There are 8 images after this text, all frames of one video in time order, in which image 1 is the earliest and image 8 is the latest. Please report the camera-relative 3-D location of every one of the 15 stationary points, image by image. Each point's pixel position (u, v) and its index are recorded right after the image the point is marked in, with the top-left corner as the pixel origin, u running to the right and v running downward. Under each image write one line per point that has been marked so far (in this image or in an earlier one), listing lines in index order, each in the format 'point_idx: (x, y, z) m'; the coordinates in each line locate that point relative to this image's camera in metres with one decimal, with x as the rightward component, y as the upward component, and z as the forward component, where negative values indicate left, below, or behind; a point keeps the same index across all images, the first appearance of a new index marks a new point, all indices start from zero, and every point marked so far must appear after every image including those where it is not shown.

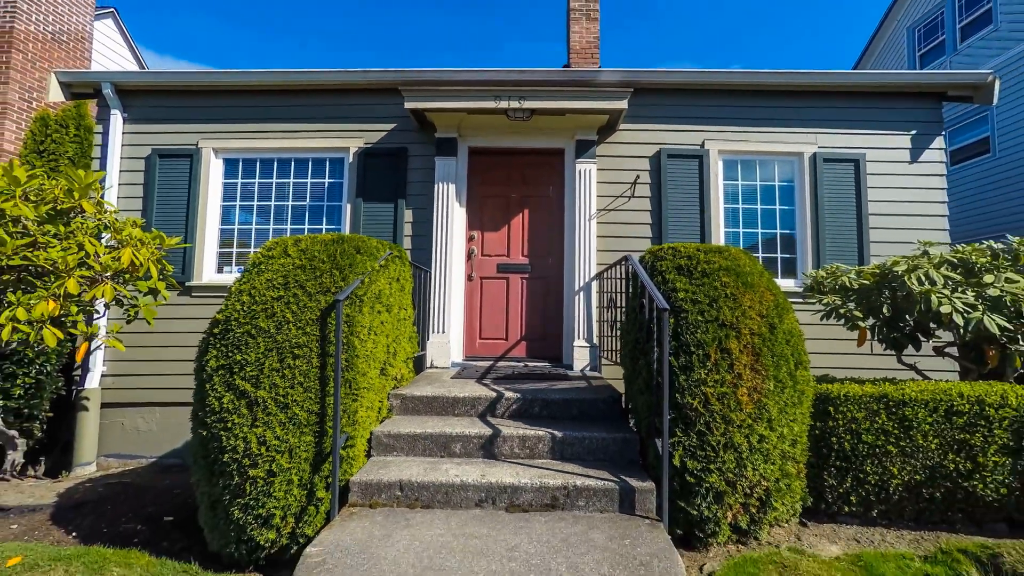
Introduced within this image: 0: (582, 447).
0: (+1.2, -2.7, +2.8) m
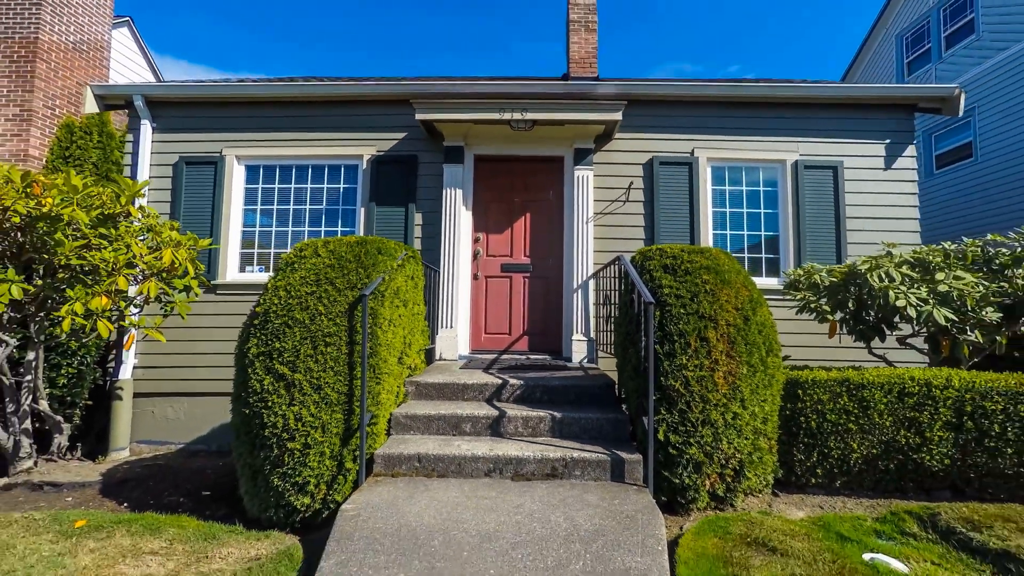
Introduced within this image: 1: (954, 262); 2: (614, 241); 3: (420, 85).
0: (+1.3, -2.6, +3.2) m
1: (+9.4, +0.5, +3.6) m
2: (+3.0, +1.3, +4.8) m
3: (-2.7, +5.9, +4.8) m
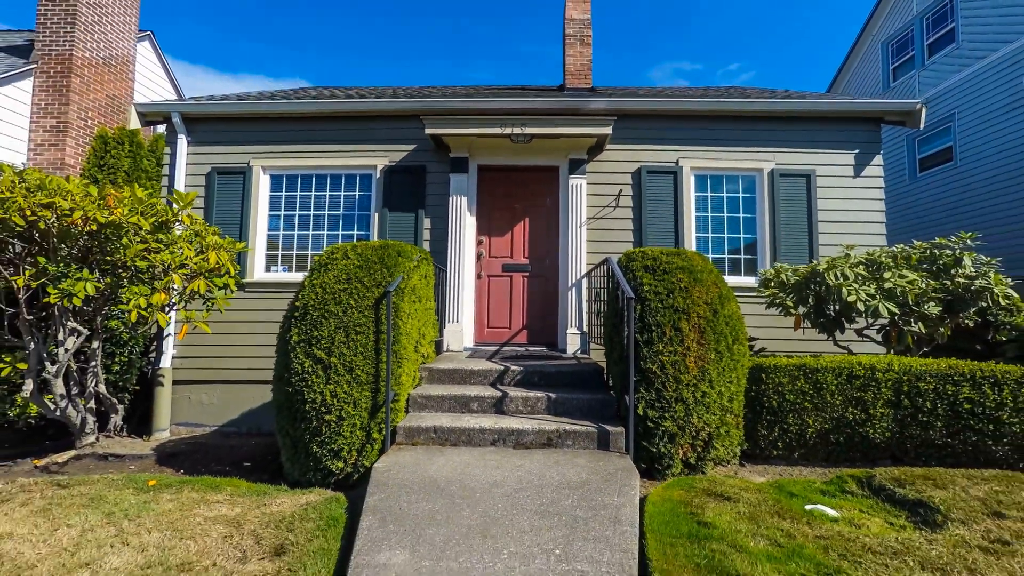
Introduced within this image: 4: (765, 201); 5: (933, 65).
0: (+1.3, -2.6, +3.7) m
1: (+9.5, +0.6, +4.0) m
2: (+3.0, +1.4, +5.2) m
3: (-2.7, +6.0, +5.3) m
4: (+8.2, +2.8, +5.3) m
5: (+24.3, +12.9, +9.5) m
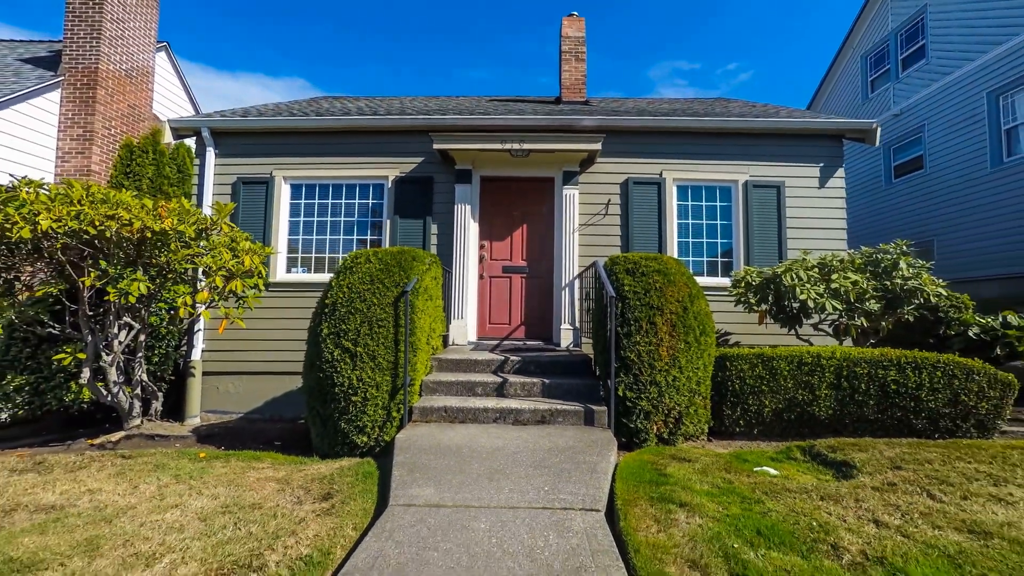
0: (+1.3, -2.6, +4.3) m
1: (+9.4, +0.6, +4.7) m
2: (+3.0, +1.4, +5.8) m
3: (-2.7, +6.0, +5.8) m
4: (+8.2, +2.8, +5.9) m
5: (+24.3, +12.9, +10.2) m
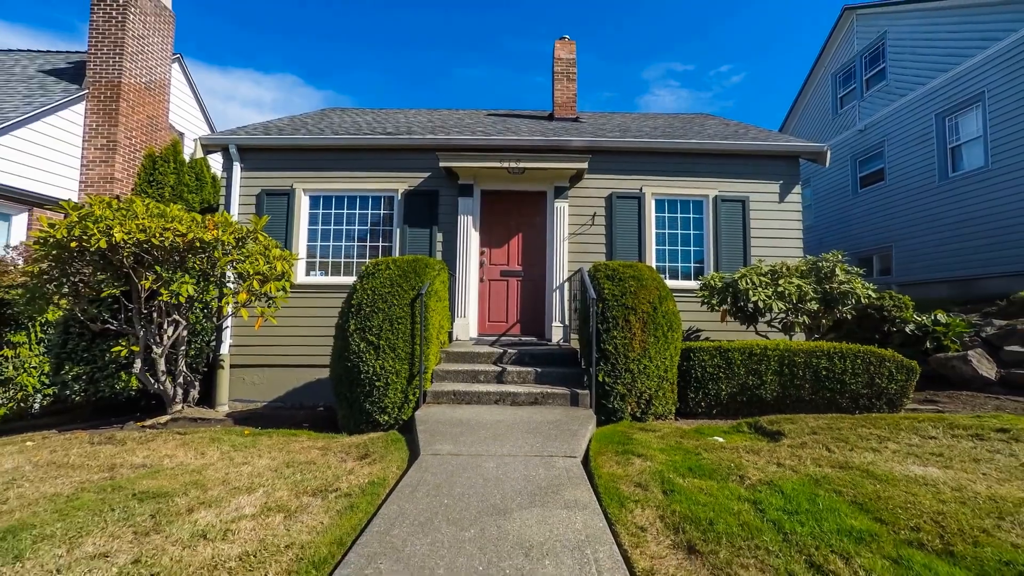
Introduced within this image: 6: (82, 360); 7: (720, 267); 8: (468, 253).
0: (+1.2, -2.7, +5.0) m
1: (+9.4, +0.5, +5.5) m
2: (+2.9, +1.3, +6.6) m
3: (-2.8, +5.9, +6.5) m
4: (+8.1, +2.7, +6.7) m
5: (+24.2, +12.9, +11.1) m
6: (-13.4, -2.2, +5.1) m
7: (+8.4, +0.8, +6.6) m
8: (-1.7, +1.4, +6.5) m
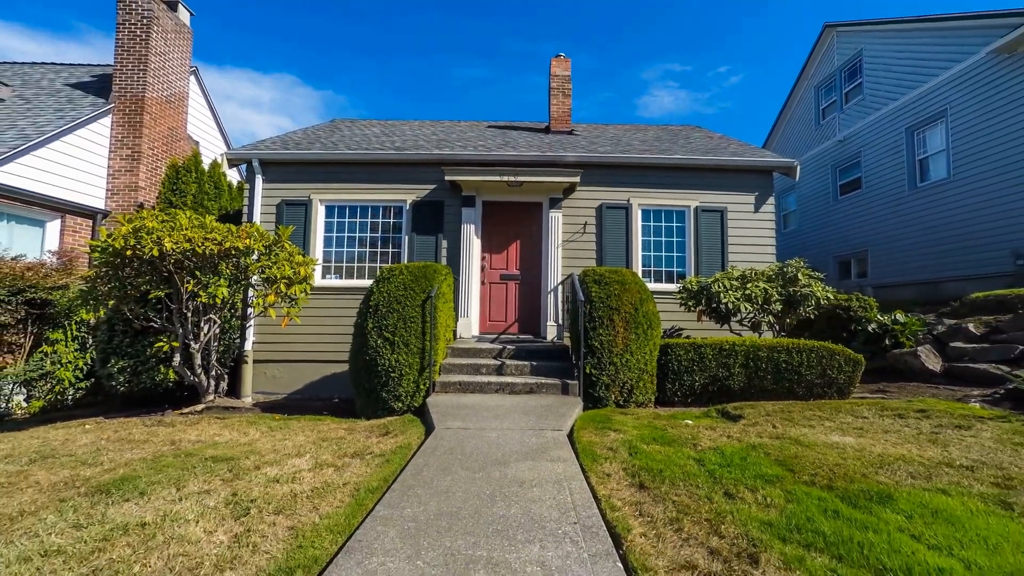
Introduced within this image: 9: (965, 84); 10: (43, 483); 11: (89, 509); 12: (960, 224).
0: (+1.2, -2.8, +5.7) m
1: (+9.3, +0.4, +6.2) m
2: (+2.8, +1.3, +7.3) m
3: (-2.8, +5.8, +7.1) m
4: (+8.1, +2.6, +7.4) m
5: (+24.1, +12.8, +11.8) m
6: (-13.5, -2.3, +5.7) m
7: (+8.3, +0.7, +7.3) m
8: (-1.8, +1.3, +7.2) m
9: (+24.4, +11.0, +8.9) m
10: (-8.2, -3.4, +2.9) m
11: (-6.1, -3.2, +2.4) m
12: (+24.2, +3.4, +8.9) m
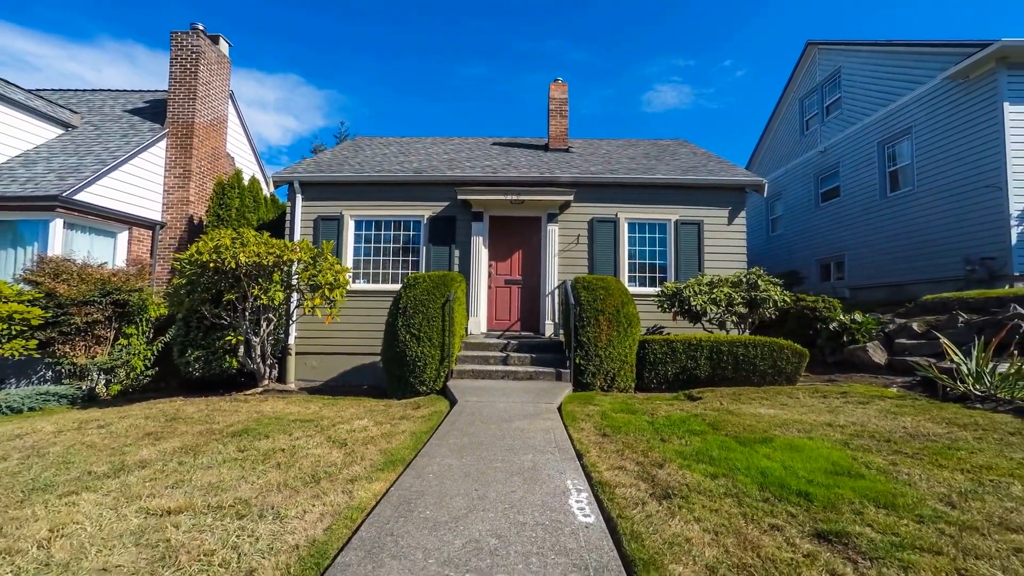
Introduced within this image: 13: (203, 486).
0: (+1.3, -3.0, +6.9) m
1: (+9.5, +0.2, +7.2) m
2: (+3.0, +1.1, +8.4) m
3: (-2.7, +5.6, +8.3) m
4: (+8.2, +2.4, +8.4) m
5: (+24.3, +12.6, +12.6) m
6: (-13.3, -2.5, +7.0) m
7: (+8.4, +0.5, +8.4) m
8: (-1.6, +1.1, +8.3) m
9: (+24.6, +10.8, +9.7) m
10: (-8.1, -3.6, +4.1) m
11: (-6.0, -3.4, +3.6) m
12: (+24.3, +3.2, +9.8) m
13: (-4.9, -3.1, +2.6) m
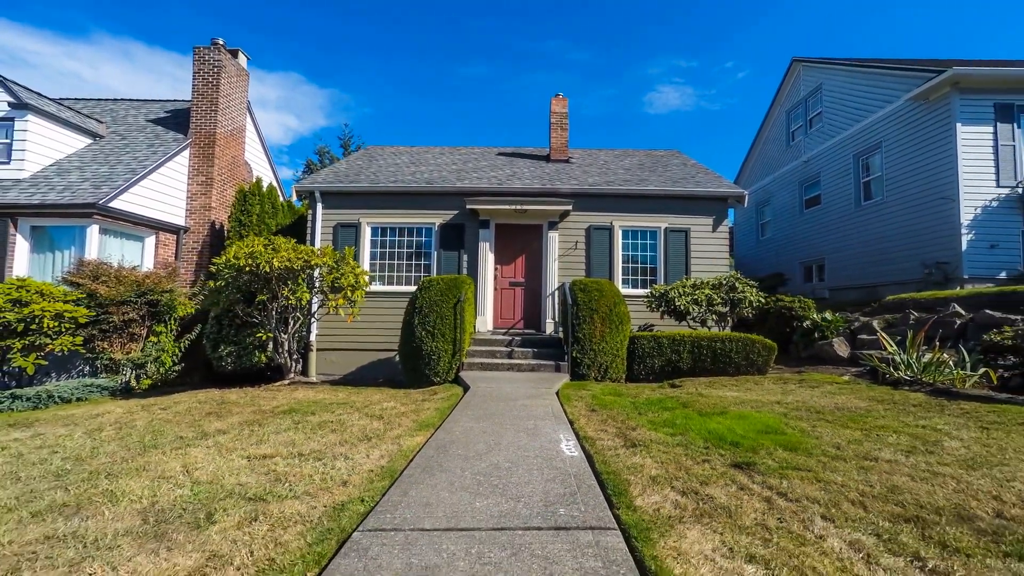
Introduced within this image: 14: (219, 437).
0: (+1.4, -3.0, +7.7) m
1: (+9.6, +0.2, +8.1) m
2: (+3.1, +1.0, +9.2) m
3: (-2.6, +5.6, +9.0) m
4: (+8.3, +2.4, +9.3) m
5: (+24.4, +12.6, +13.4) m
6: (-13.2, -2.5, +7.8) m
7: (+8.5, +0.5, +9.2) m
8: (-1.5, +1.1, +9.1) m
9: (+24.7, +10.8, +10.6) m
10: (-8.0, -3.6, +4.9) m
11: (-5.9, -3.5, +4.4) m
12: (+24.4, +3.2, +10.7) m
13: (-4.8, -3.2, +3.4) m
14: (-6.5, -3.3, +3.6) m
